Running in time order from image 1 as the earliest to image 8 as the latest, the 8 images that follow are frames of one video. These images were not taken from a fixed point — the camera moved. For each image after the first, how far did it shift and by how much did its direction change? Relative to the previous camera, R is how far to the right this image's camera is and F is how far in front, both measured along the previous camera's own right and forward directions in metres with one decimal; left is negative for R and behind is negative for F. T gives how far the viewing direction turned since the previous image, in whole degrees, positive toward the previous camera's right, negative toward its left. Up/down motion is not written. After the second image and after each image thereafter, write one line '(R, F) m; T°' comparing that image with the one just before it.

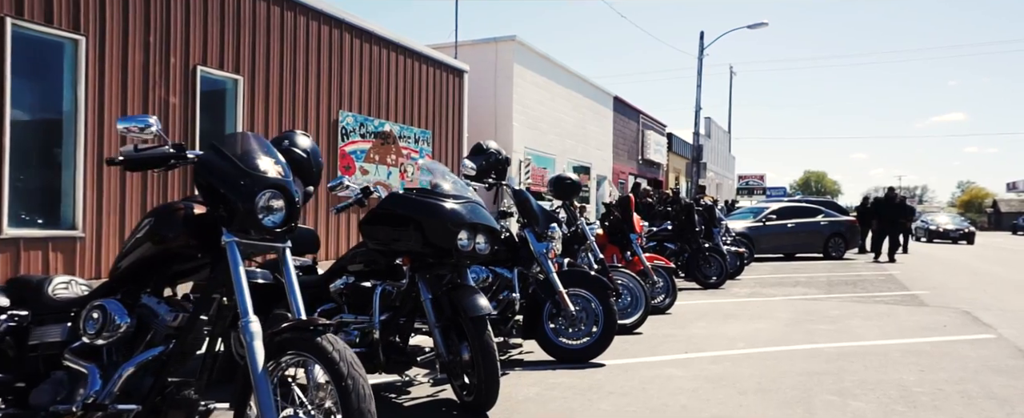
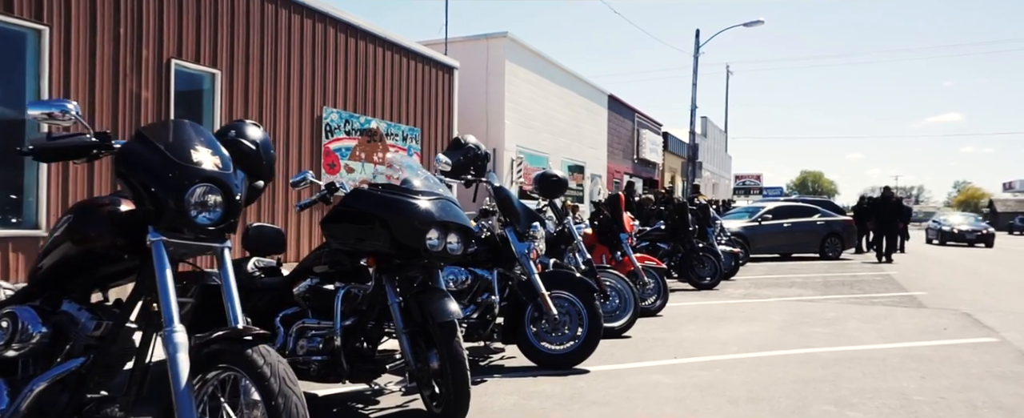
(+0.1, +0.3) m; 0°
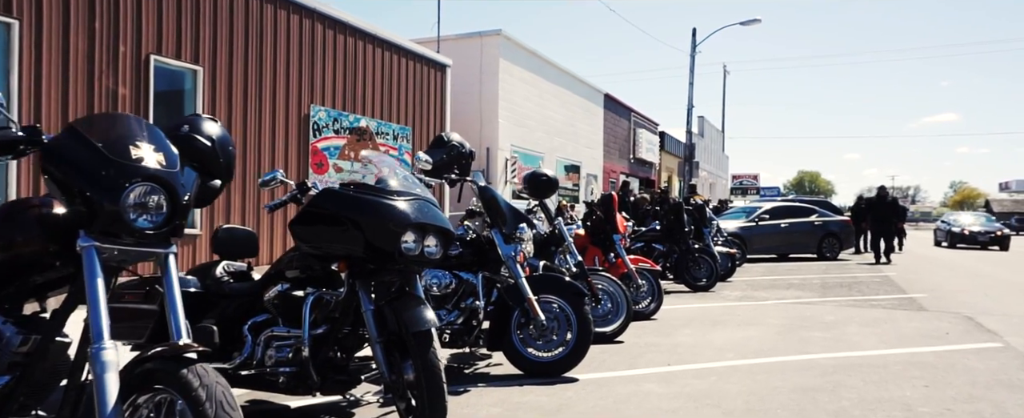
(+0.1, +0.3) m; 0°
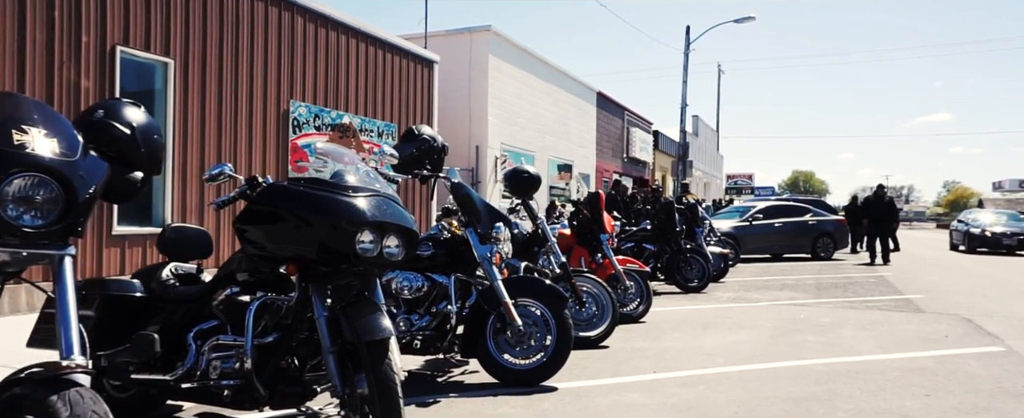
(+0.1, +0.4) m; 0°
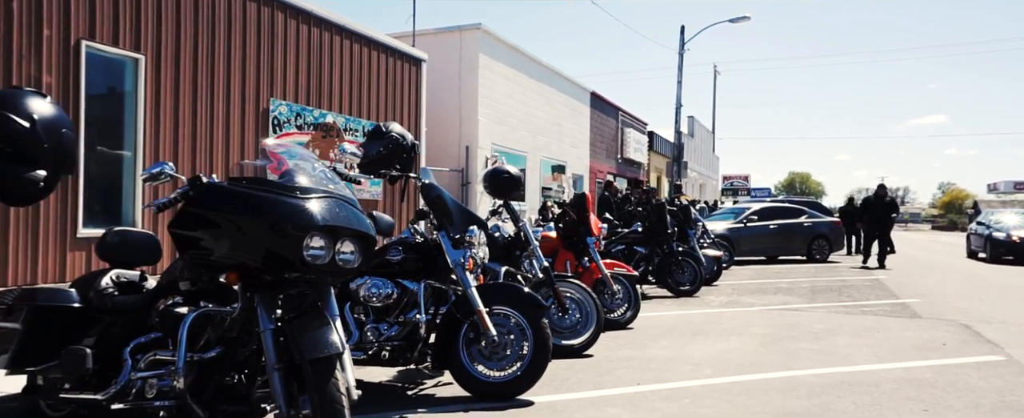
(+0.1, +0.3) m; 0°
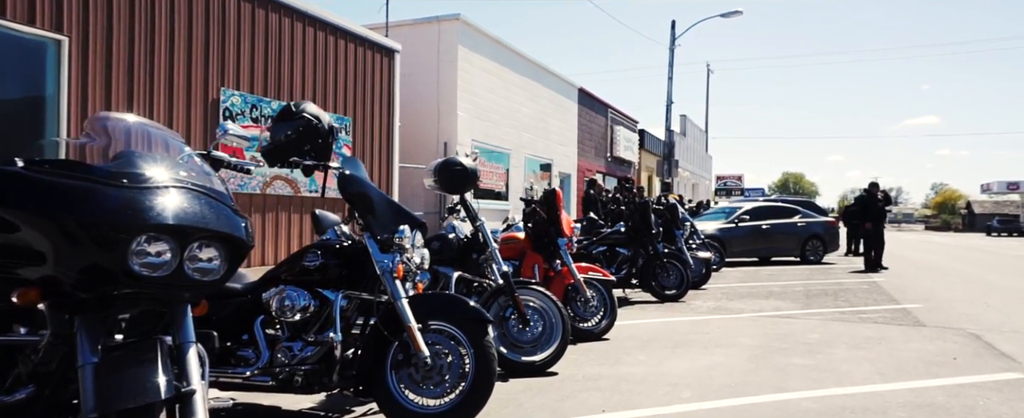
(+0.3, +0.9) m; 0°
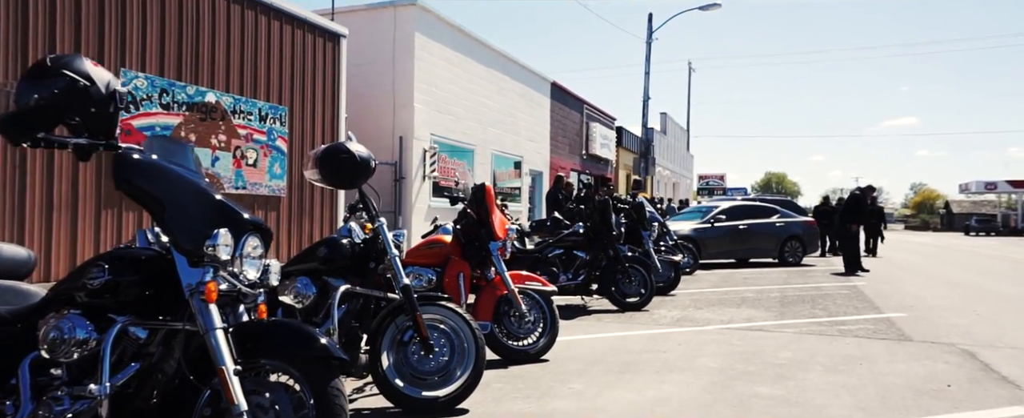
(+0.5, +1.2) m; +1°
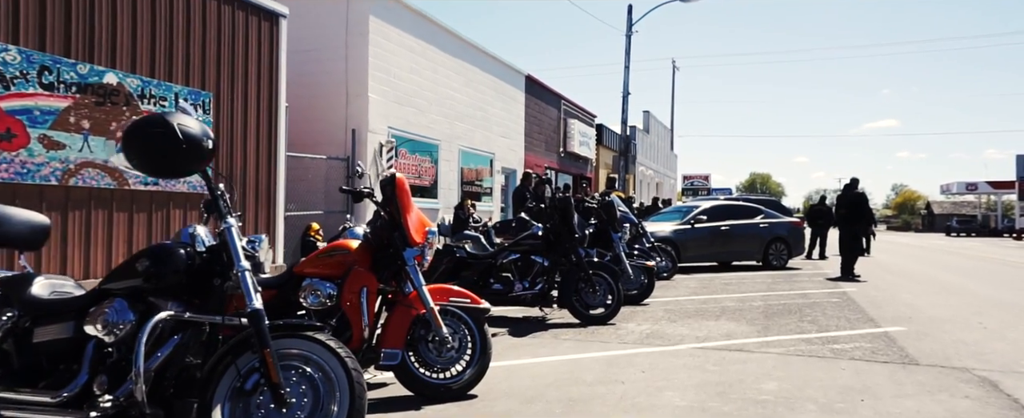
(+0.4, +1.4) m; +1°
